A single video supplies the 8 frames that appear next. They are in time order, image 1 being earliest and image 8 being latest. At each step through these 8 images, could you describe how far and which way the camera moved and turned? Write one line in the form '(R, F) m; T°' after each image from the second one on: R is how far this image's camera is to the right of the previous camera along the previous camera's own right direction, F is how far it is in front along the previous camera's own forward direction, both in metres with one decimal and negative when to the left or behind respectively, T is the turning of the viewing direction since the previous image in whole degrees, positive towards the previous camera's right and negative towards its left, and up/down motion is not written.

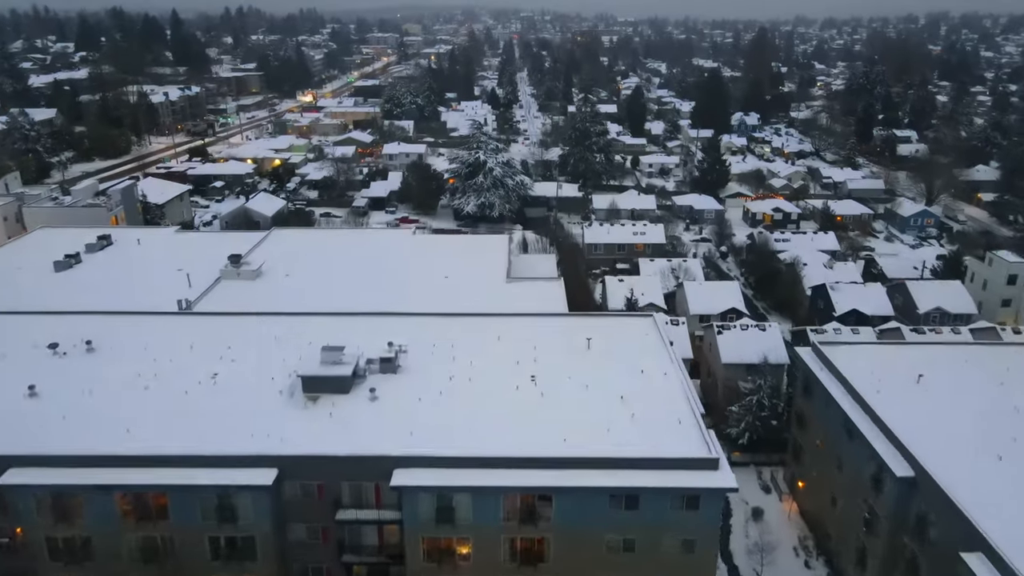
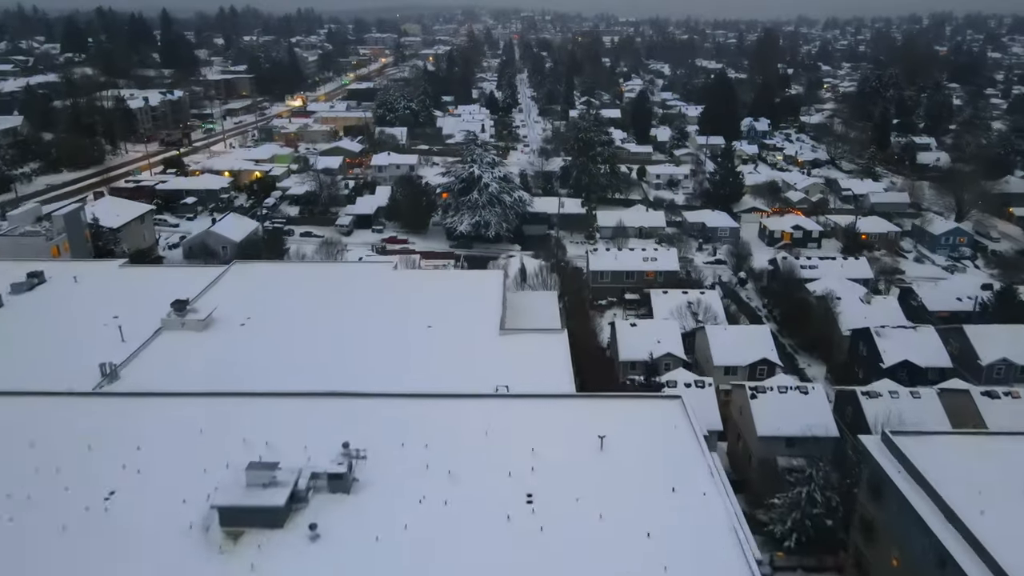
(+0.1, +2.9) m; 0°
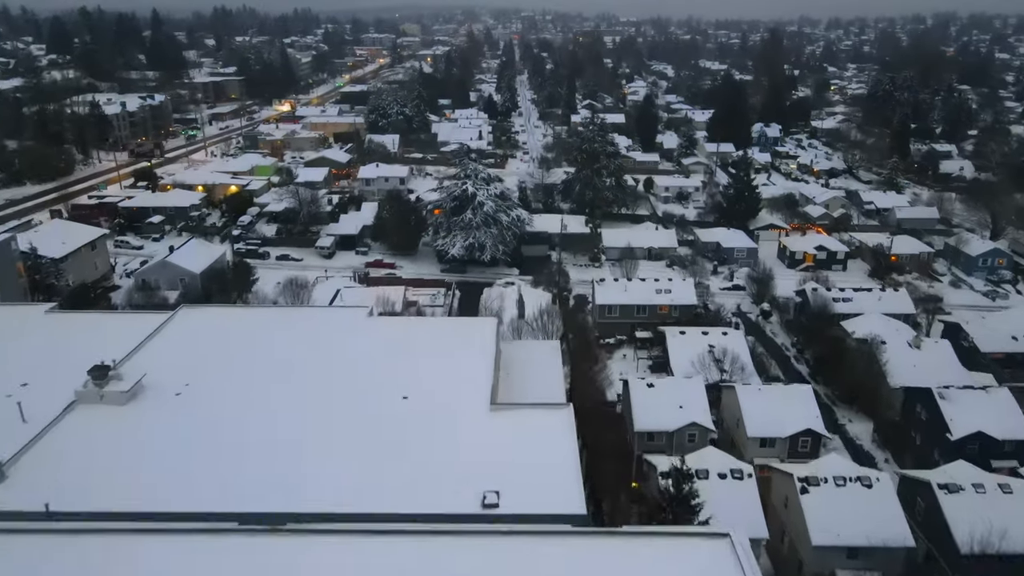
(+0.1, +2.9) m; 0°
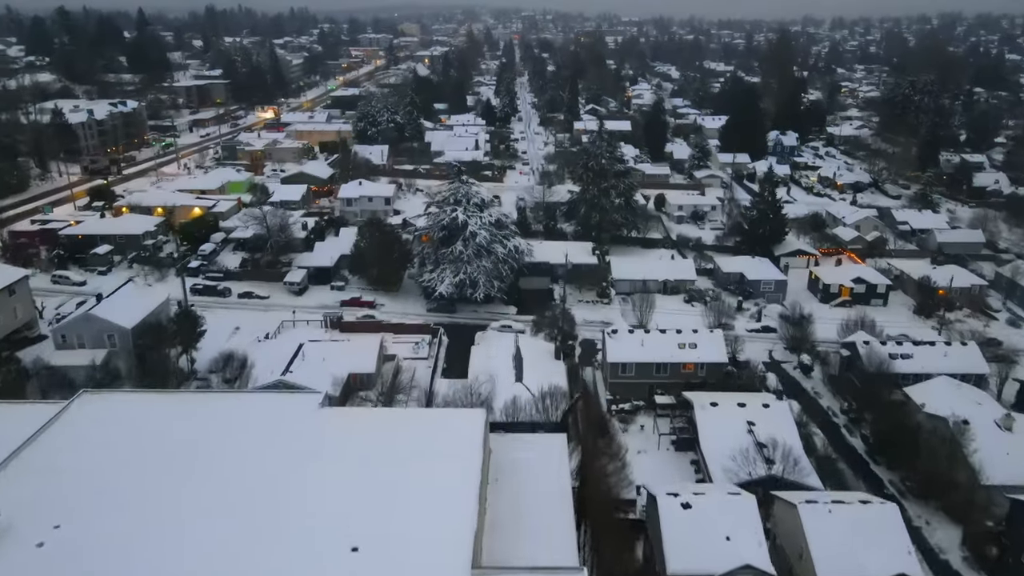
(+0.1, +3.7) m; 0°
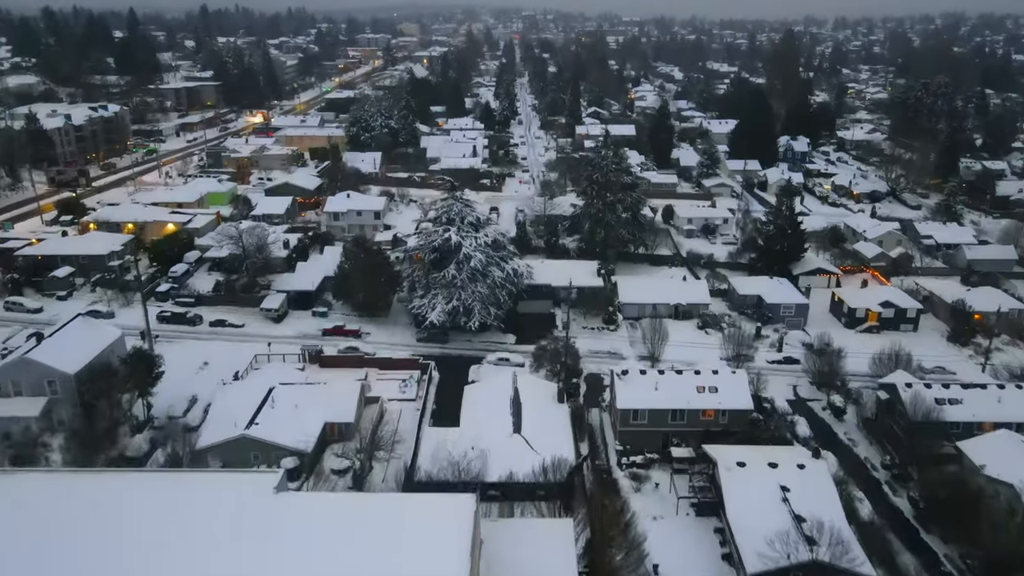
(+0.1, +2.2) m; 0°
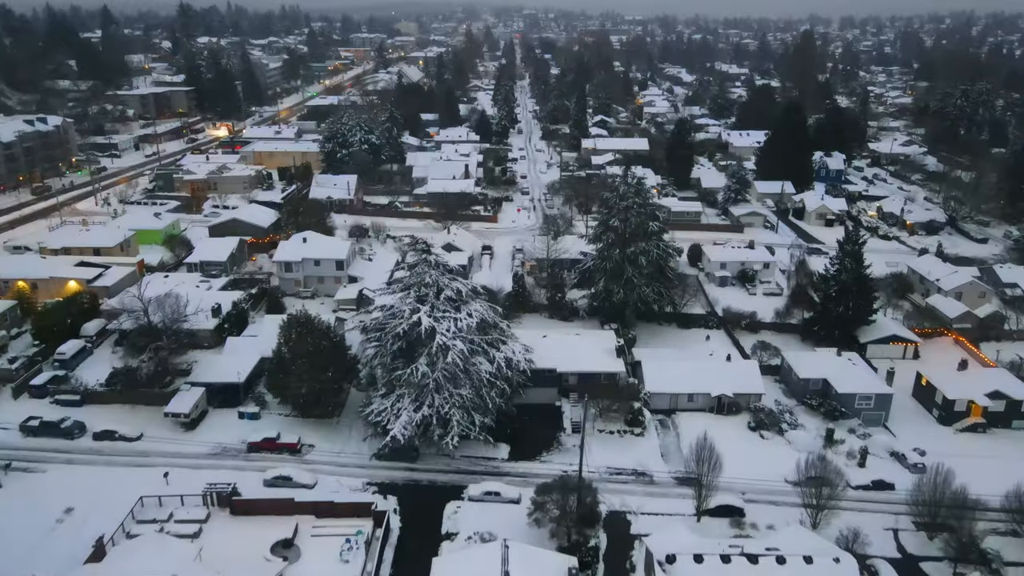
(+0.2, +6.0) m; 0°
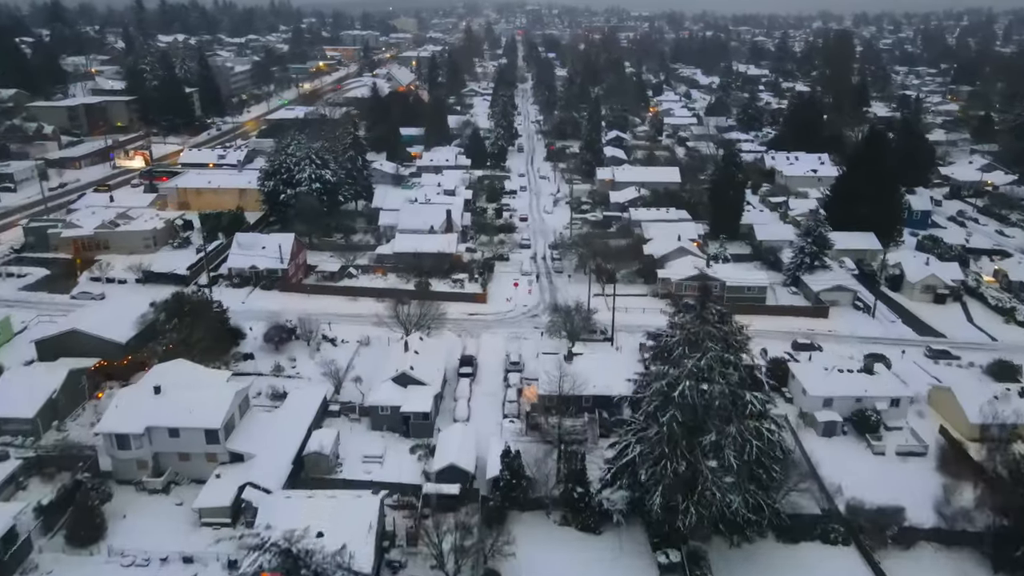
(+0.3, +10.1) m; 0°
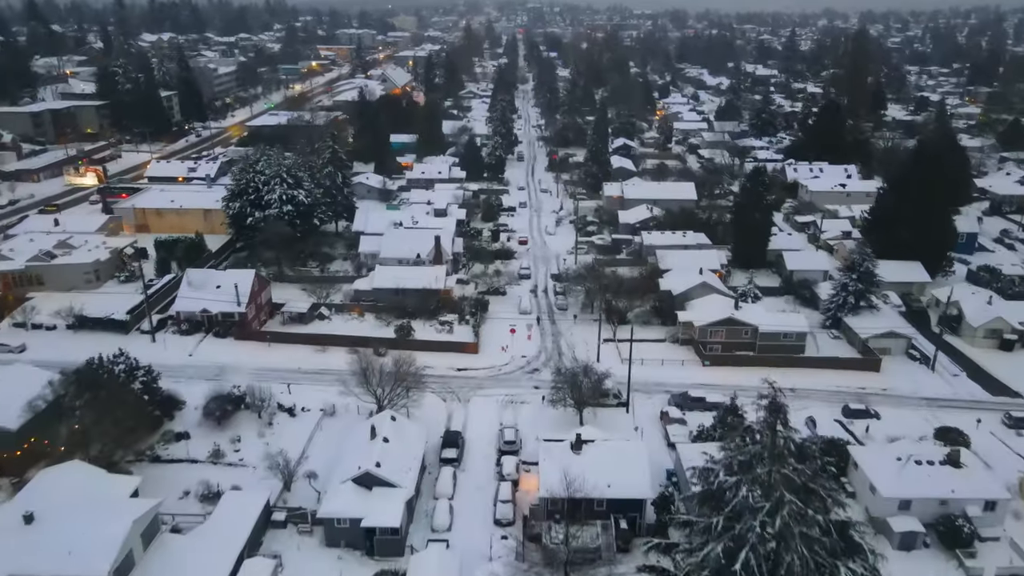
(+0.1, +3.9) m; 0°
